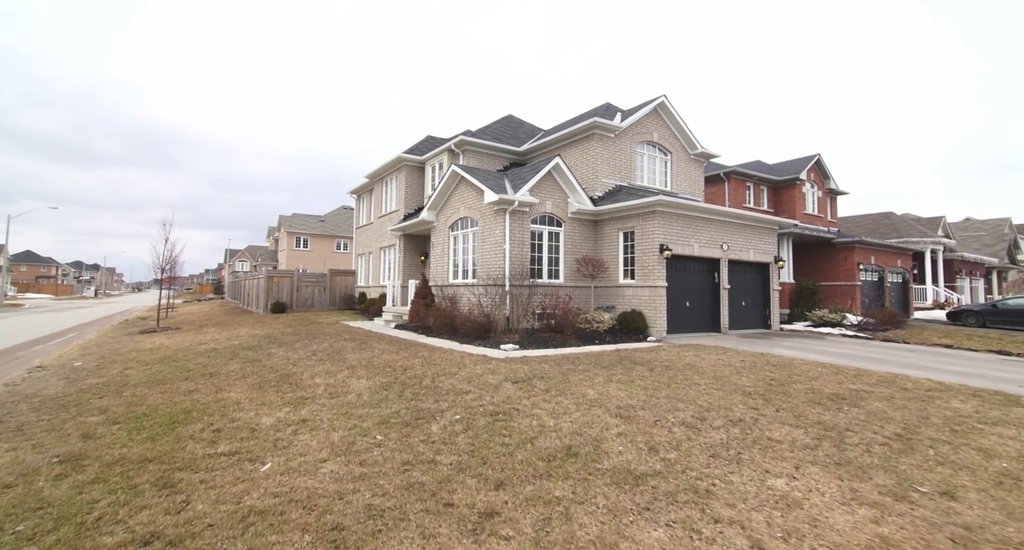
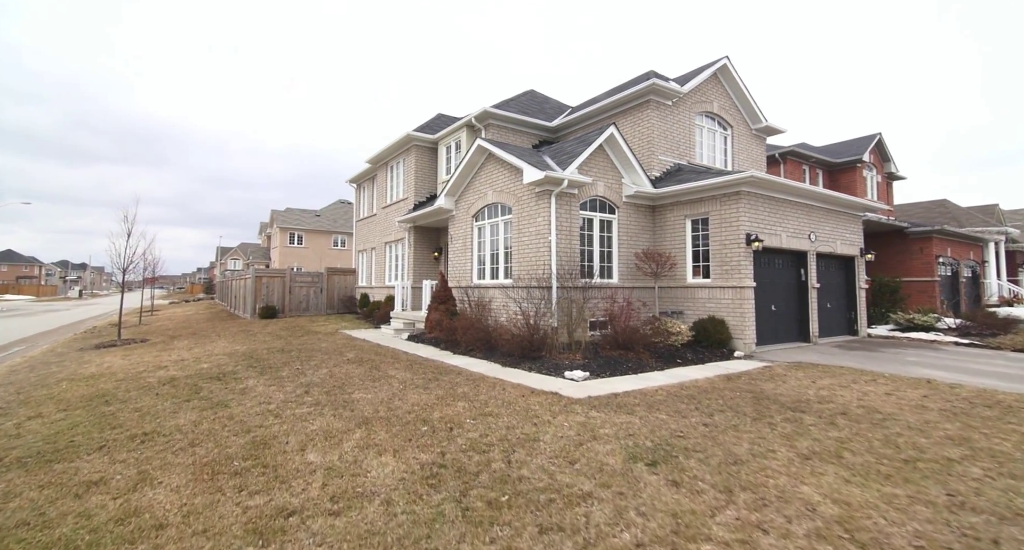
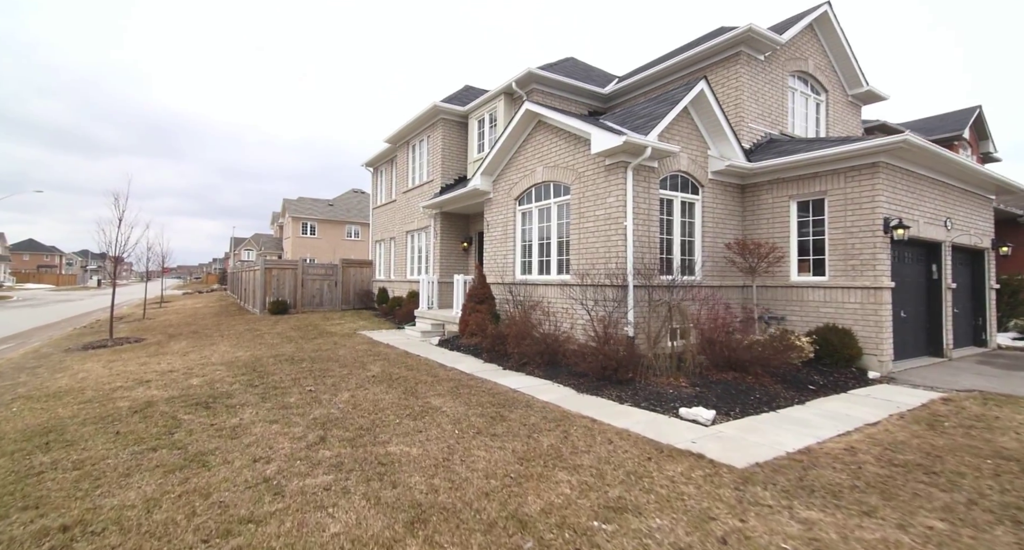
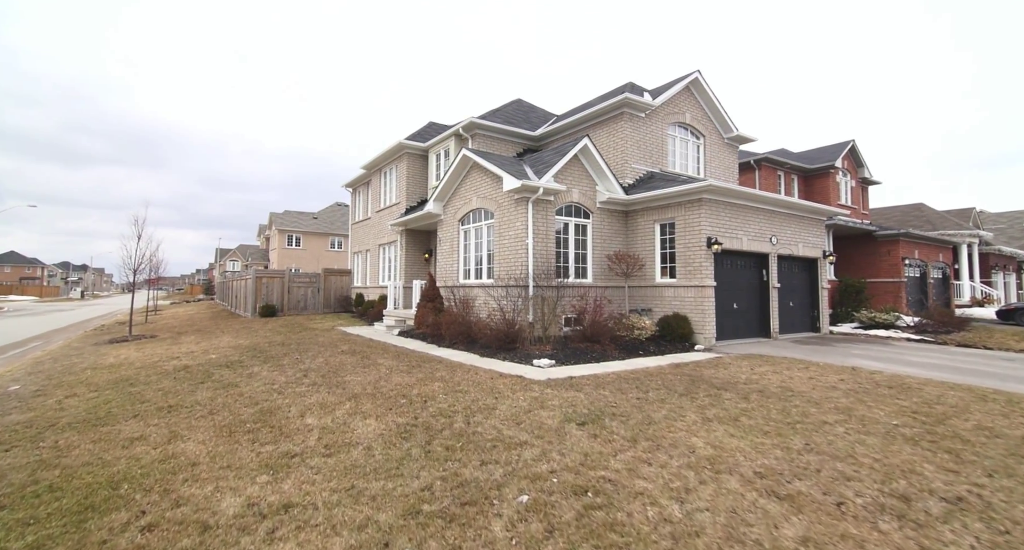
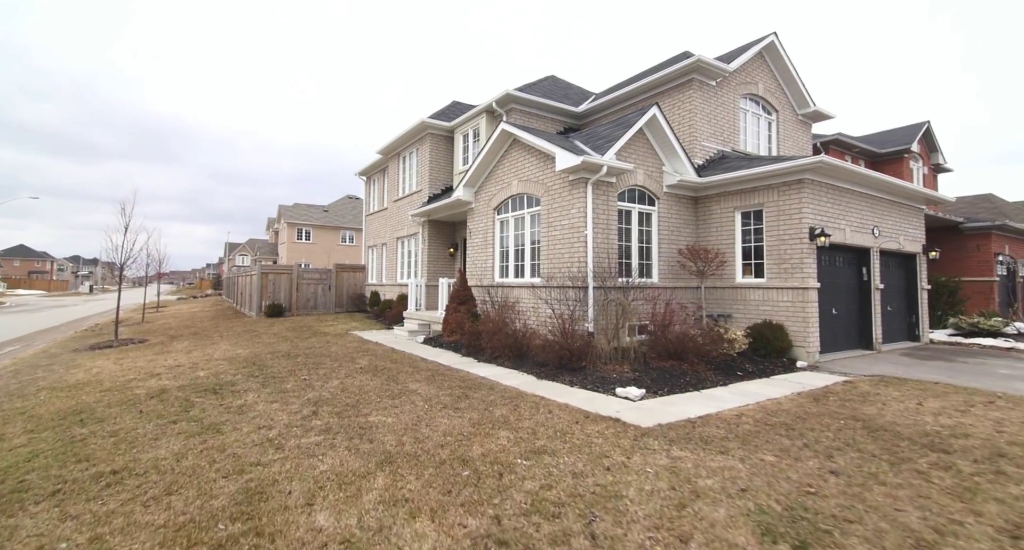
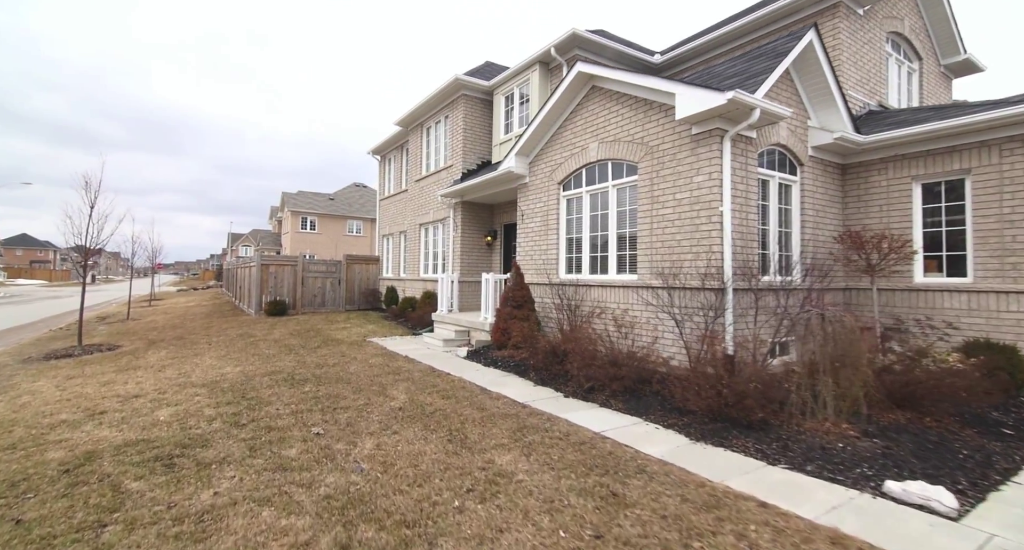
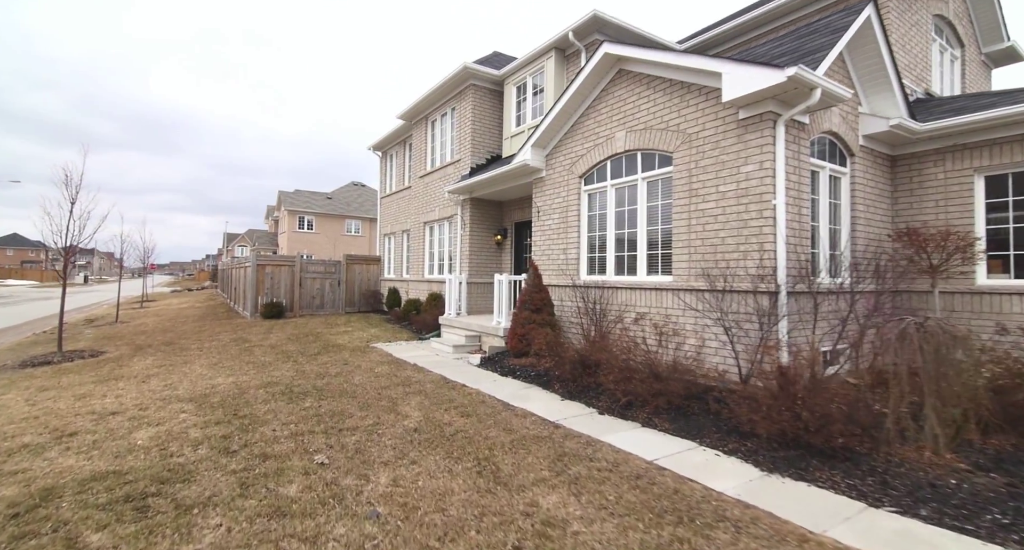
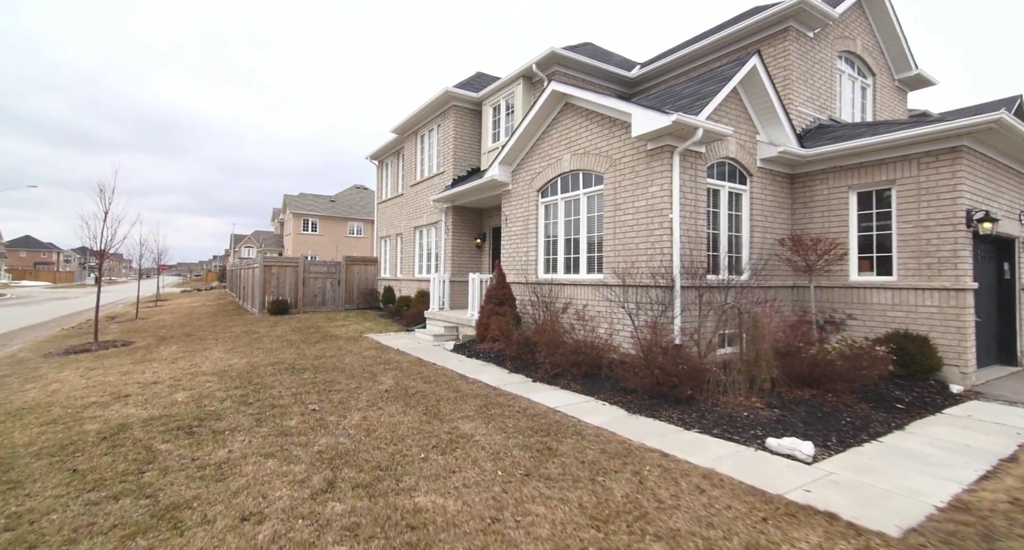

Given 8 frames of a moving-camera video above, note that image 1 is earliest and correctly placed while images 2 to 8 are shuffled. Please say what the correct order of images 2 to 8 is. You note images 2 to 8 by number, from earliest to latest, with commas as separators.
4, 2, 5, 3, 8, 6, 7
